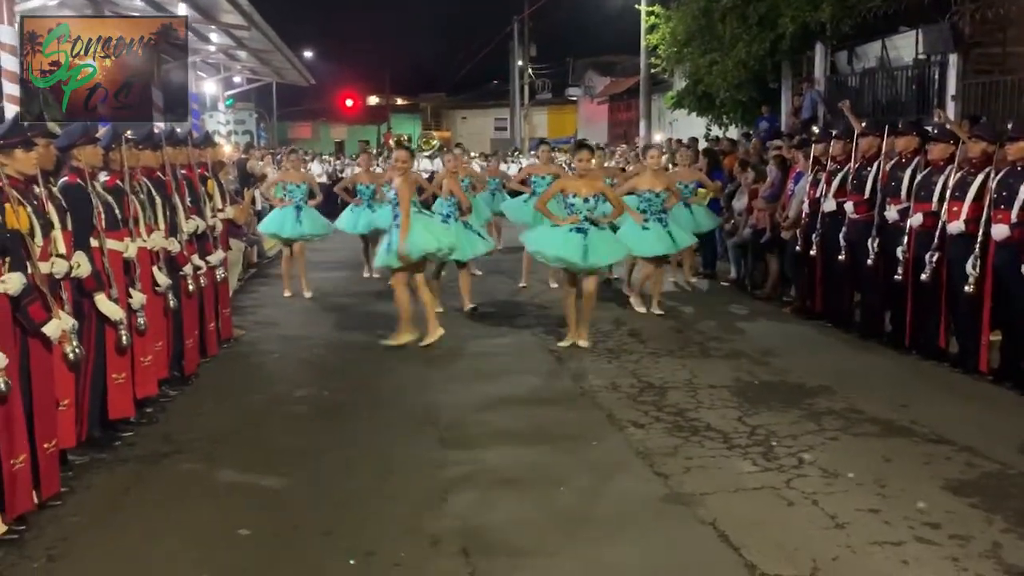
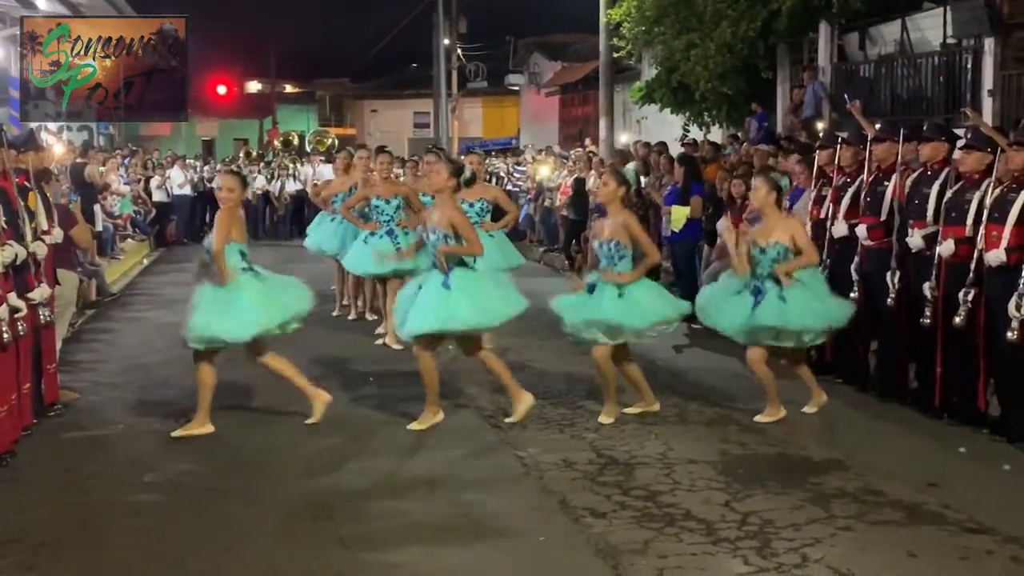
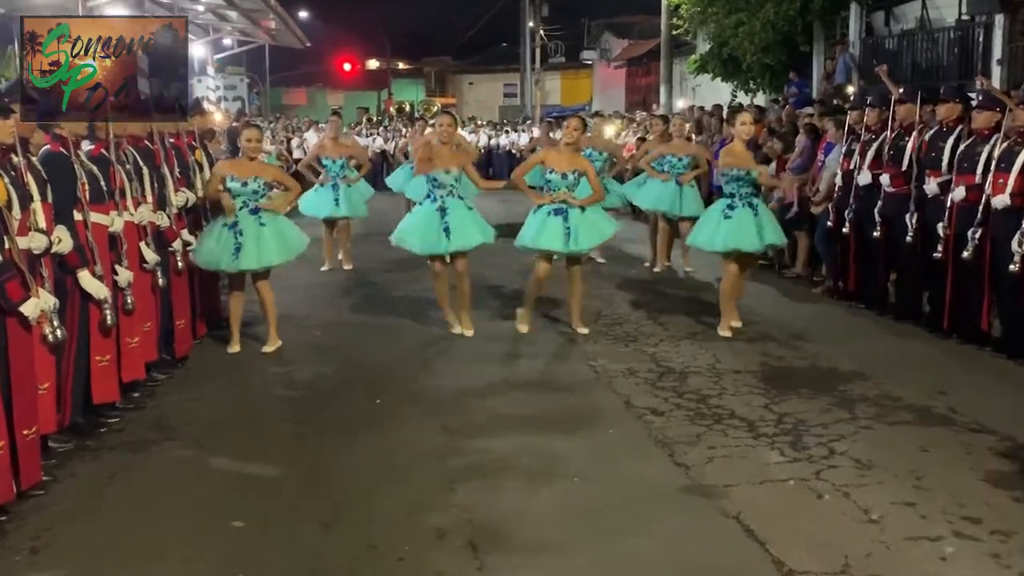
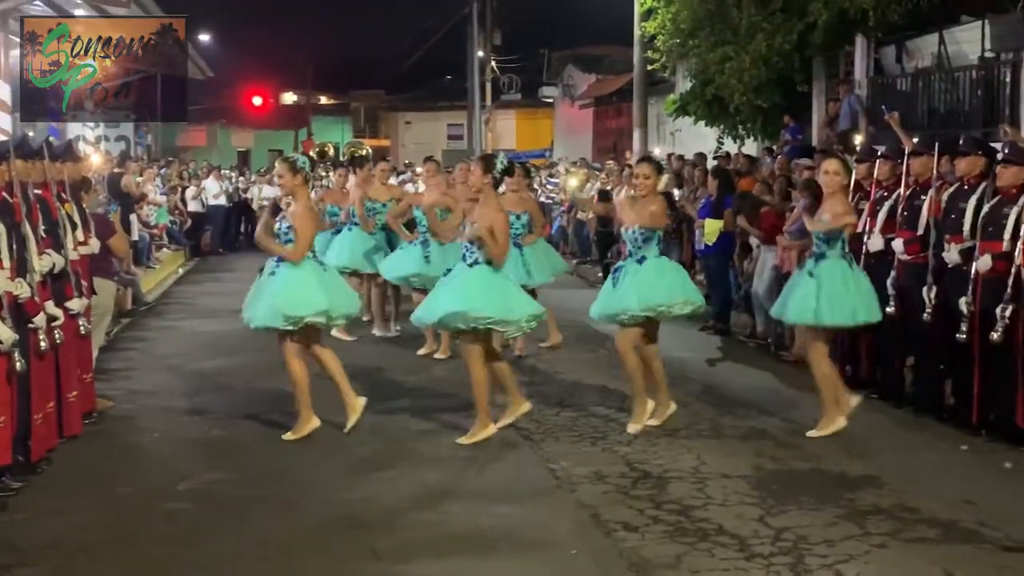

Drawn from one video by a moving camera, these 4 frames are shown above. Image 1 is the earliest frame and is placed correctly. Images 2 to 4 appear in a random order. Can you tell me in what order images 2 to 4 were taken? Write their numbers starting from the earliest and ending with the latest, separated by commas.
3, 4, 2
